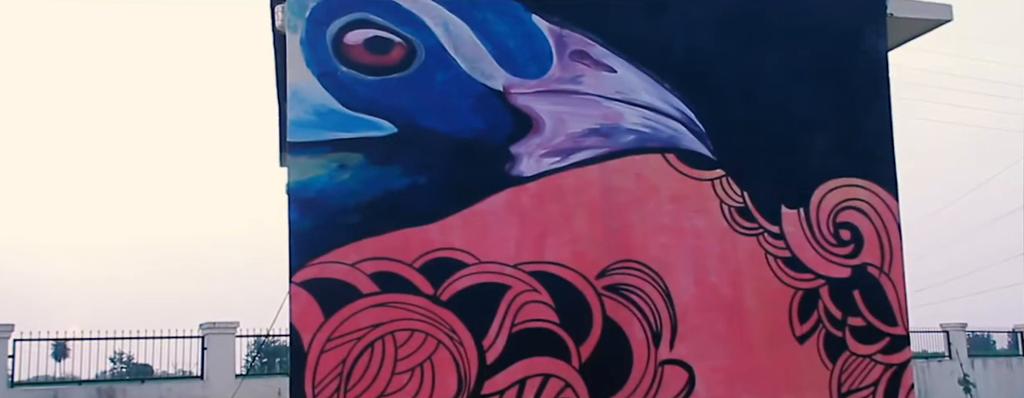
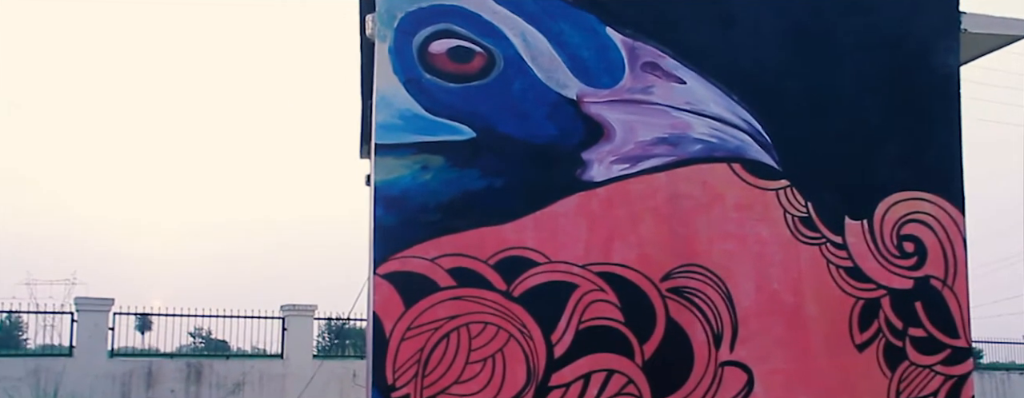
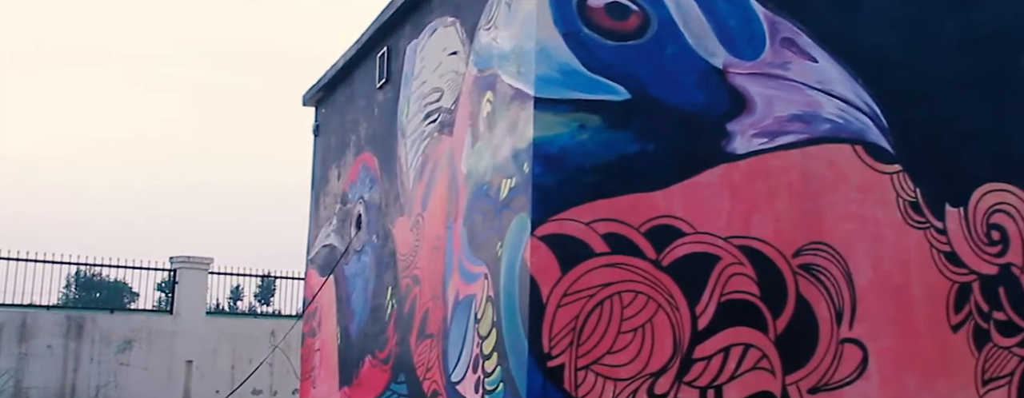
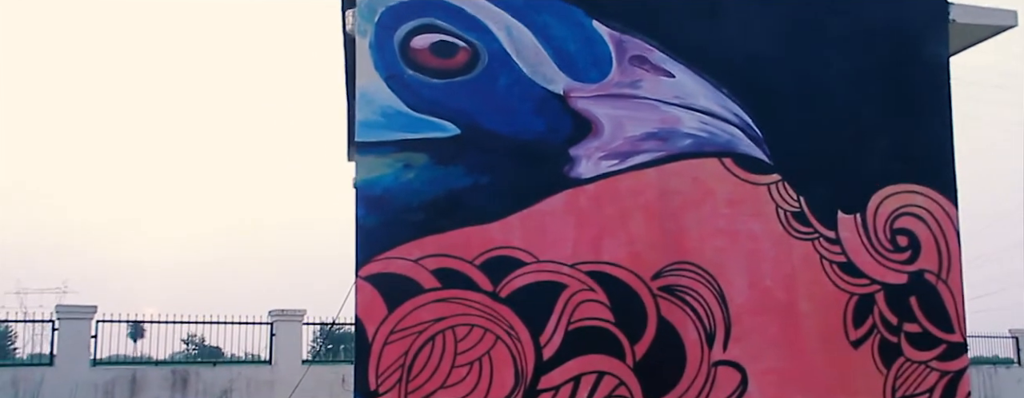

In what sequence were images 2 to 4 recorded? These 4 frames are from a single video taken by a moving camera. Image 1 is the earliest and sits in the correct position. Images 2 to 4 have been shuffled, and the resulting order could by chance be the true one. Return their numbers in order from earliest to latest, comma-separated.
4, 2, 3
